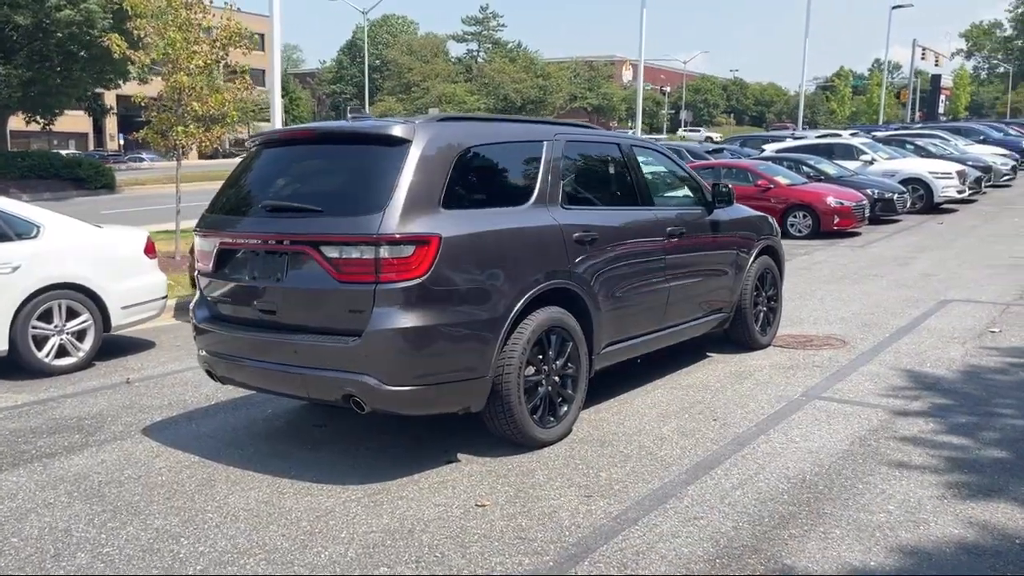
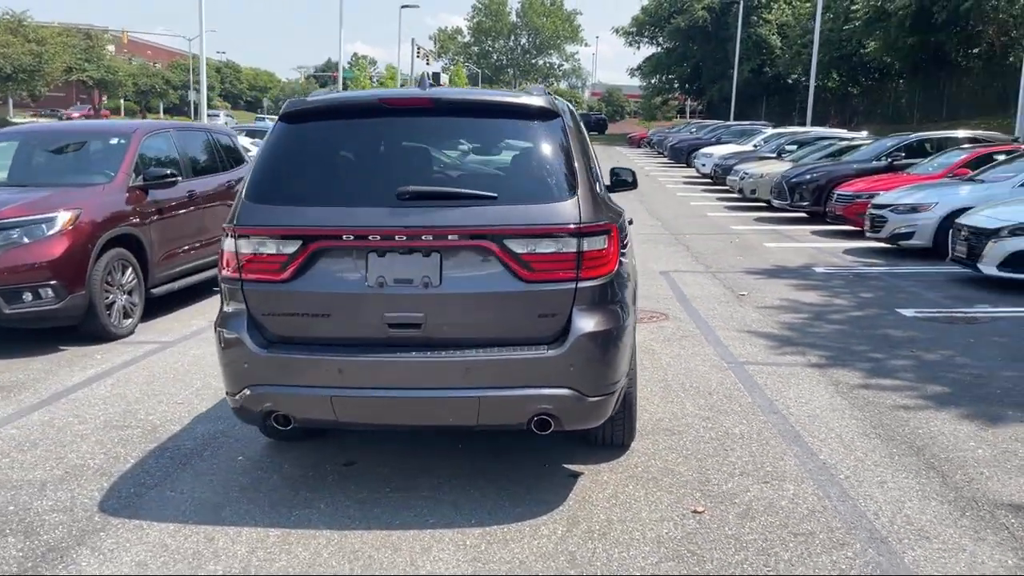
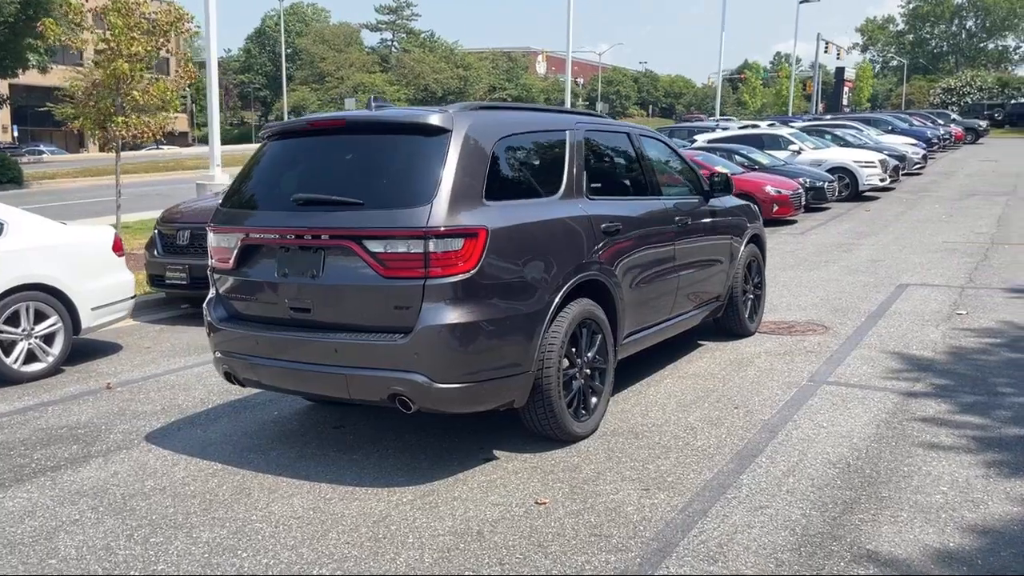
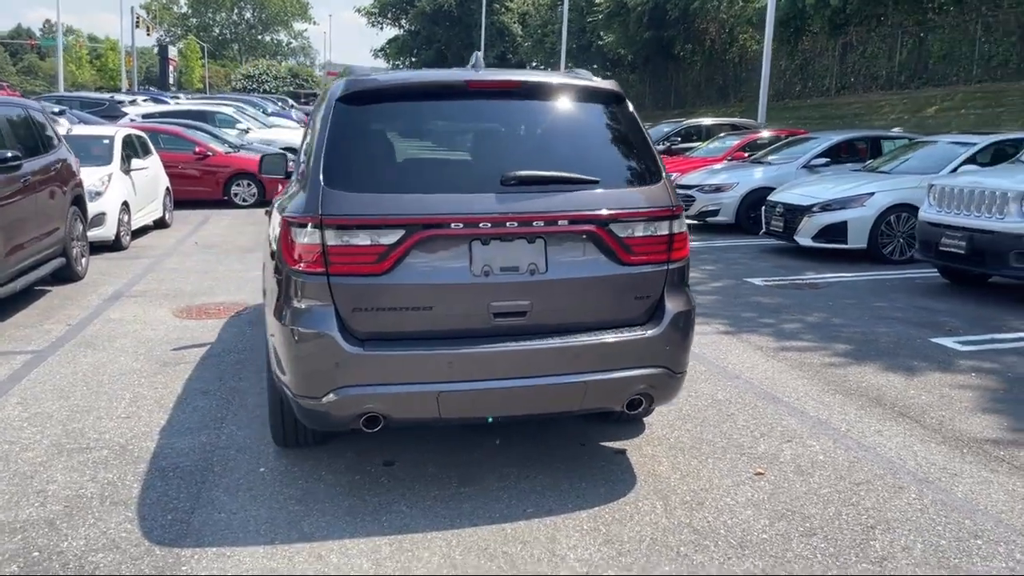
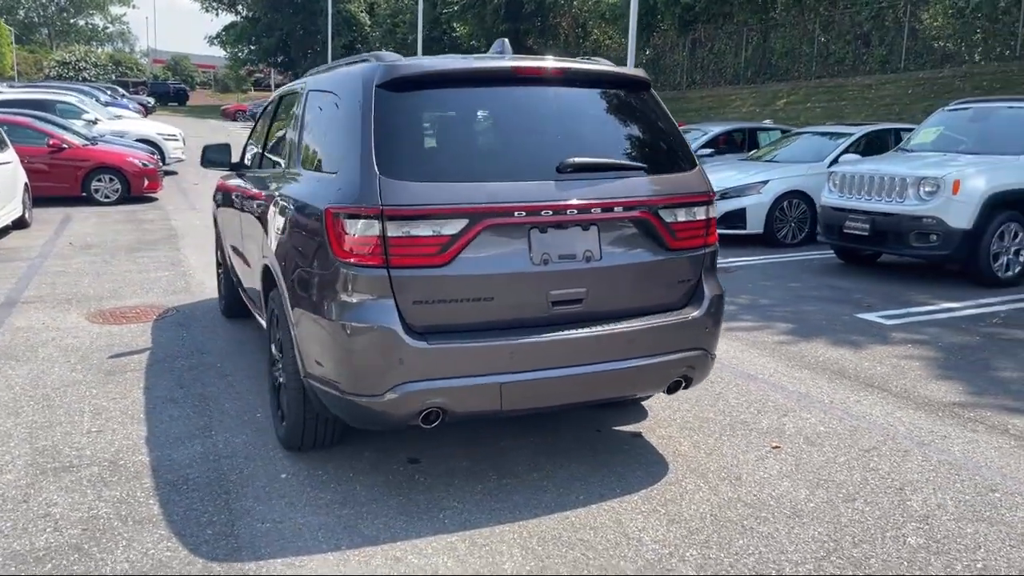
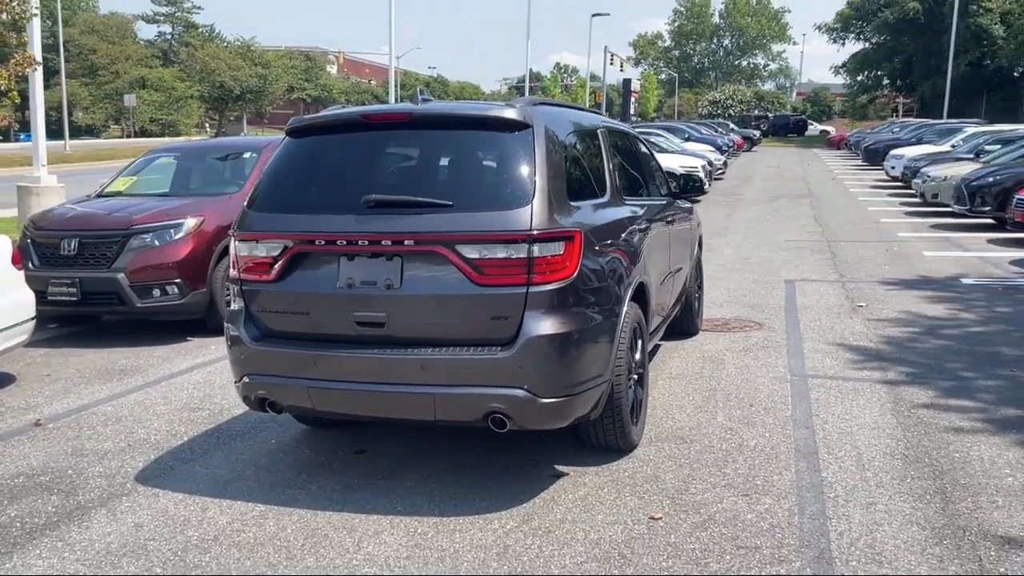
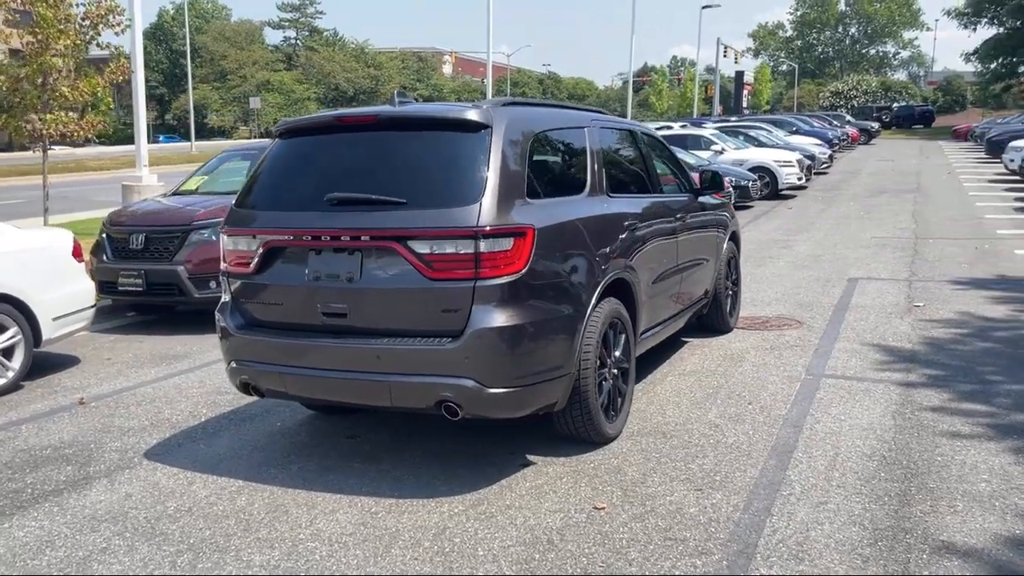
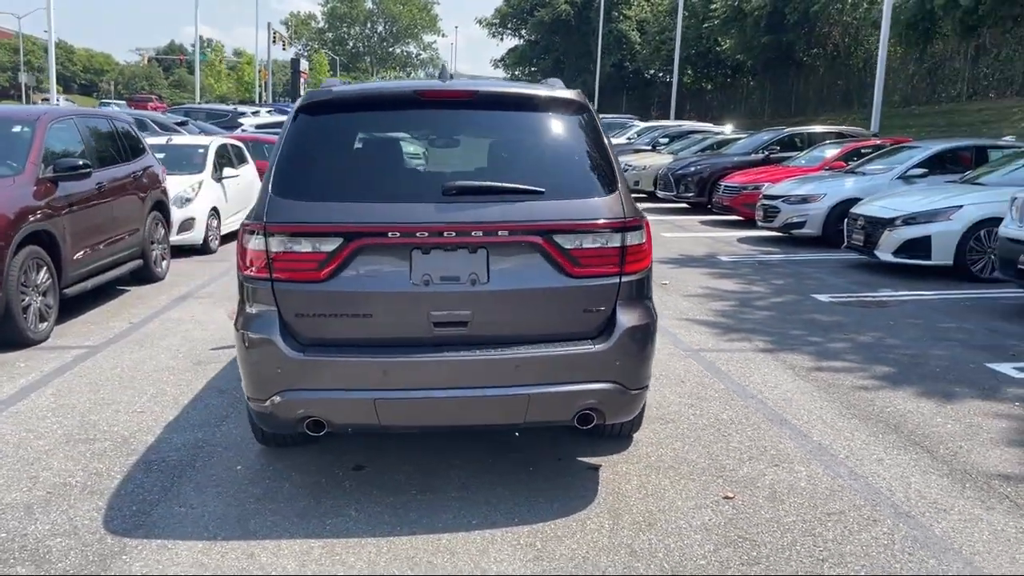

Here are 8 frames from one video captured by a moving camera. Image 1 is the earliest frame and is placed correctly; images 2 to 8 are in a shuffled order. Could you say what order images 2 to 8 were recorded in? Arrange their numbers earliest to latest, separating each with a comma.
3, 7, 6, 2, 8, 4, 5
